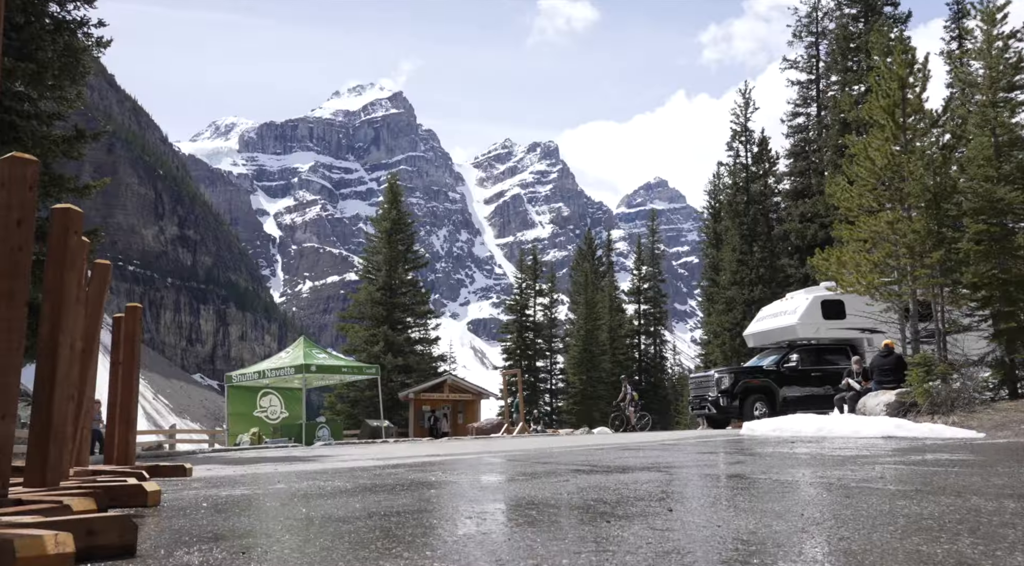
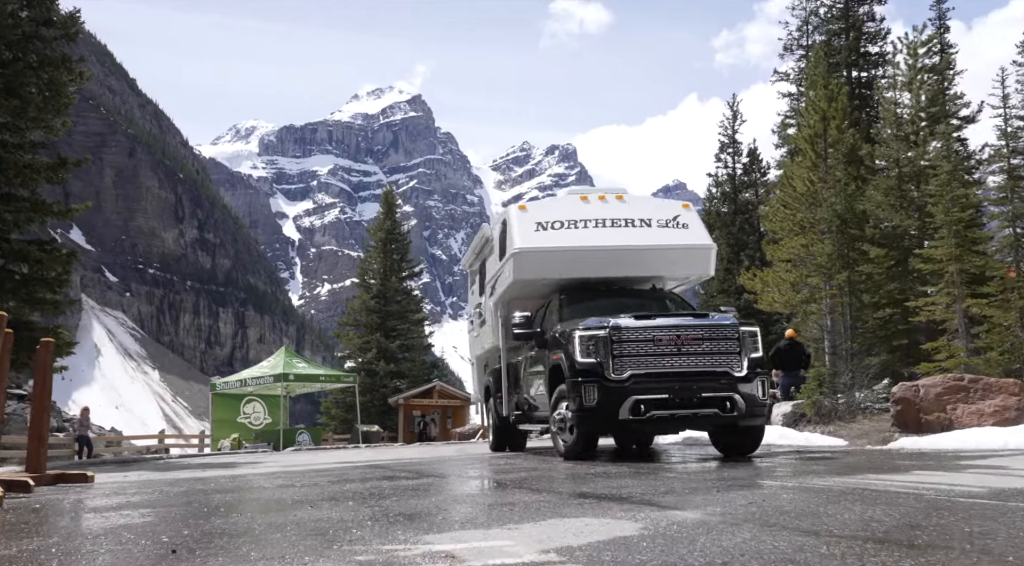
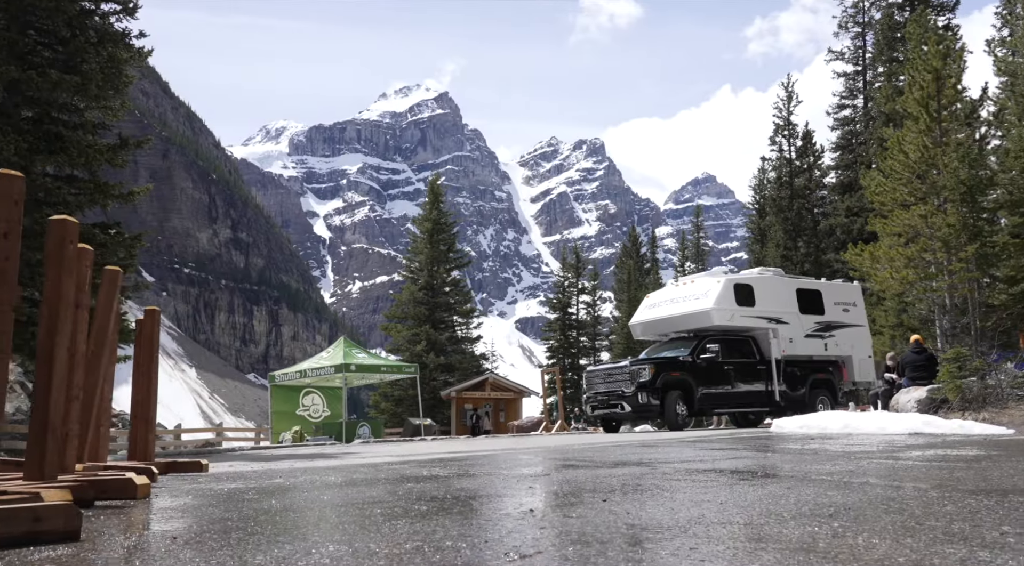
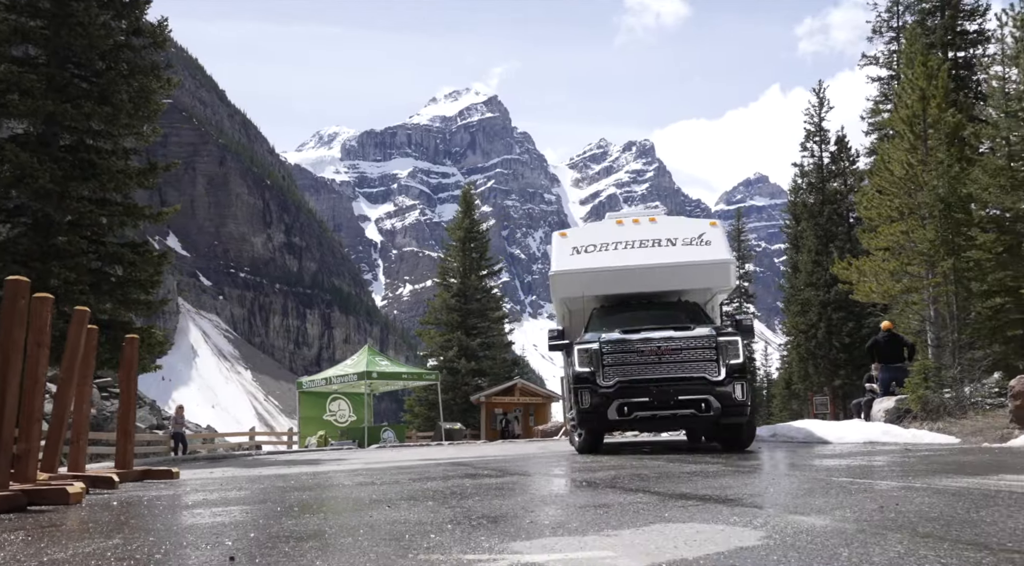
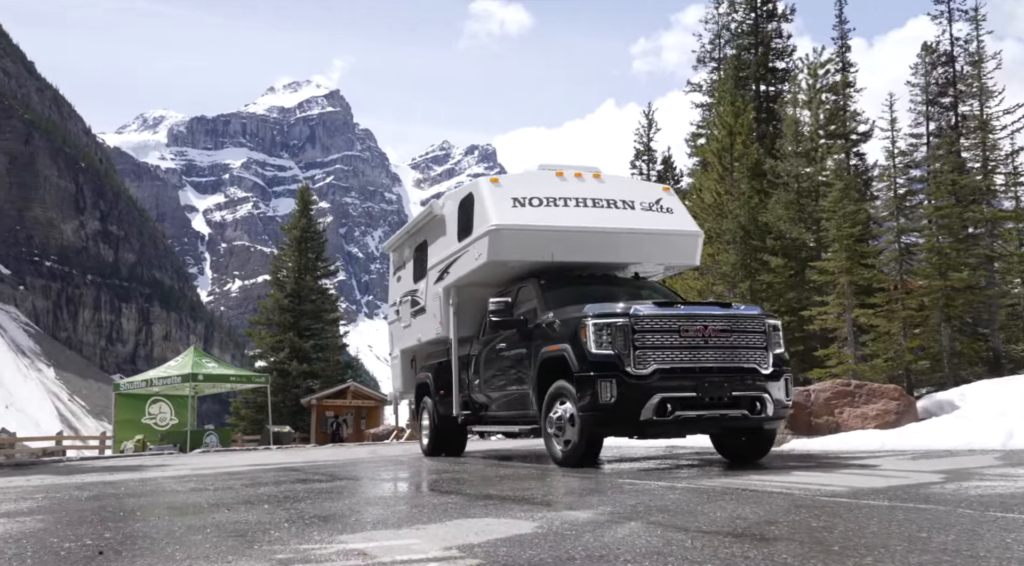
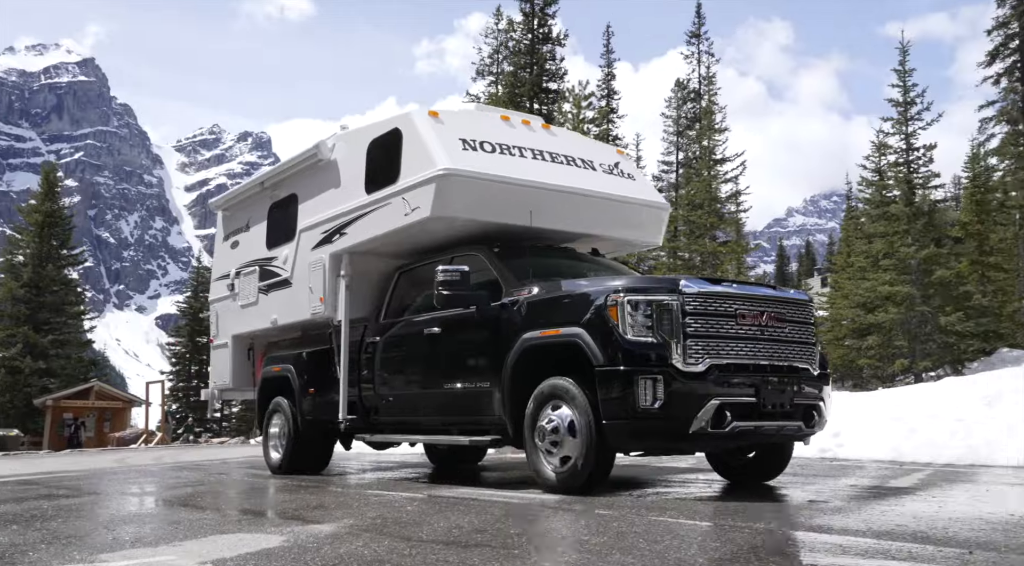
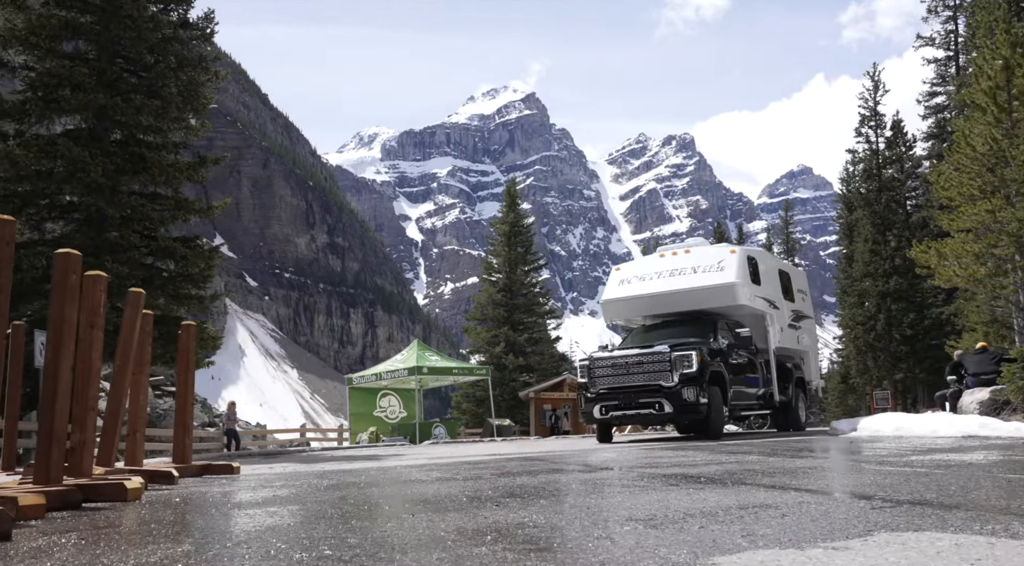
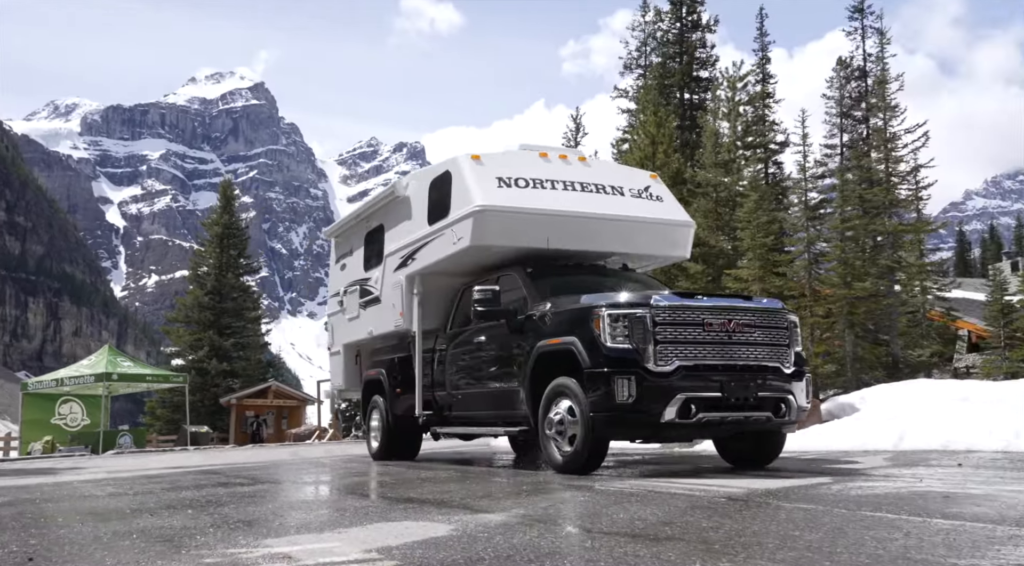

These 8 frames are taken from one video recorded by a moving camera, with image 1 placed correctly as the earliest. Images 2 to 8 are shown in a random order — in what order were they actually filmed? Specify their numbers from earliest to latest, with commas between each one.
3, 7, 4, 2, 5, 8, 6
